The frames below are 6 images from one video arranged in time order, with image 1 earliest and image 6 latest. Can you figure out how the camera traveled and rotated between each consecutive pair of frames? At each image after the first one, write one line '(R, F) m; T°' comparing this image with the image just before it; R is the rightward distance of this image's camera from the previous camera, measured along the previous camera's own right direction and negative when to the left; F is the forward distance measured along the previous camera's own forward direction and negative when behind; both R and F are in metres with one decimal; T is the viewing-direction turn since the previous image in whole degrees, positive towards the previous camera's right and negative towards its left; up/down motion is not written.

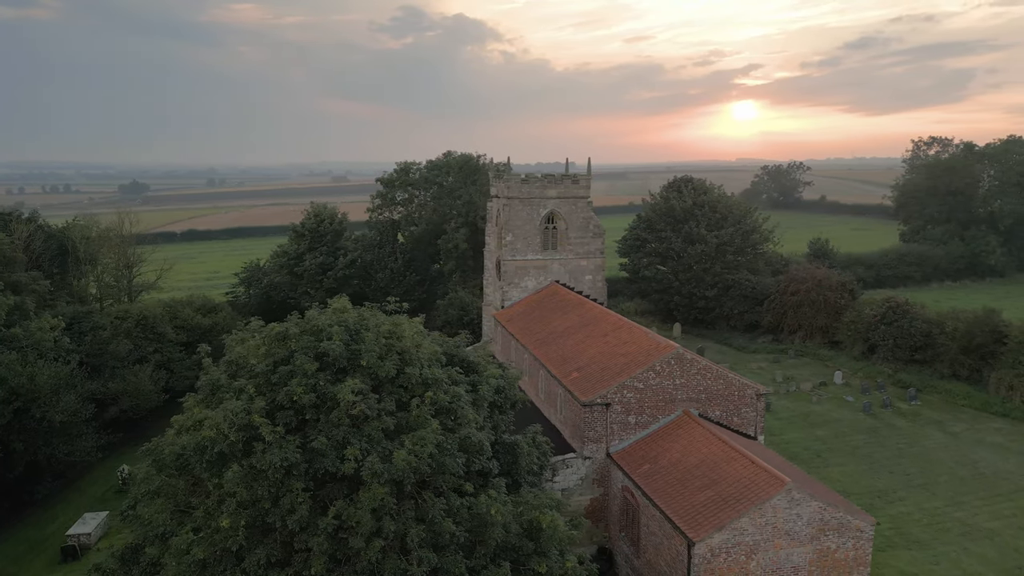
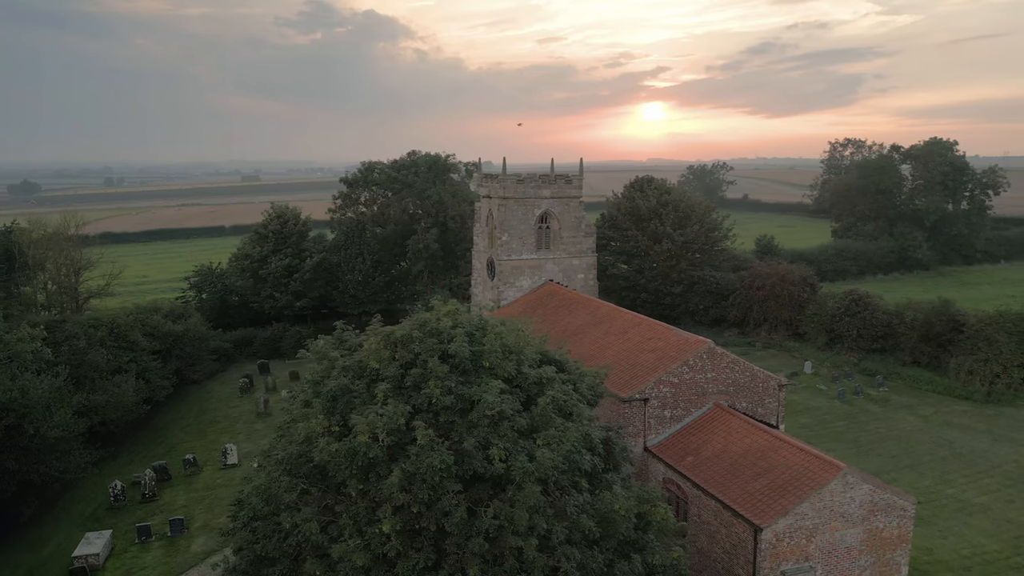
(-2.3, +0.1) m; +5°
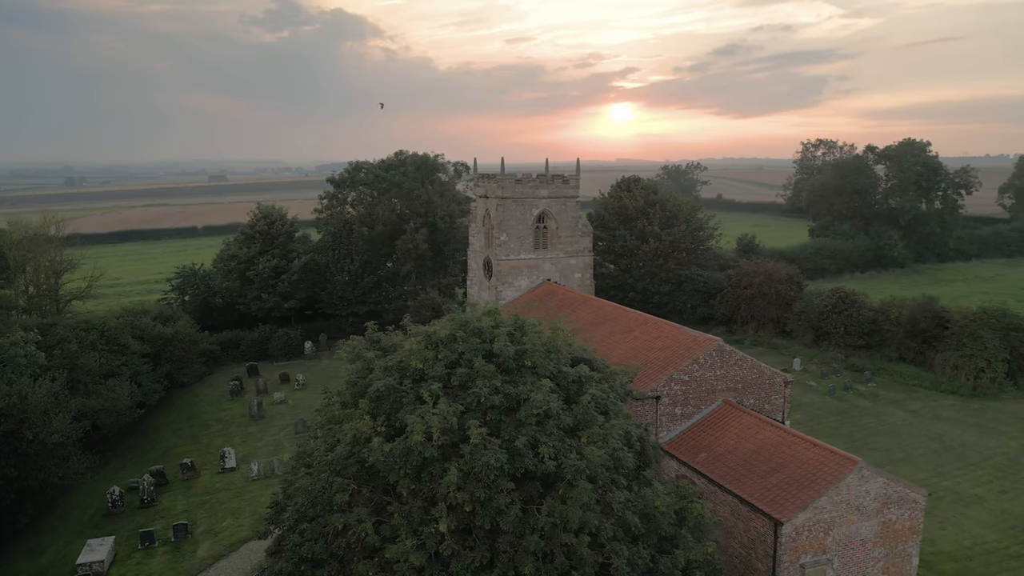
(-0.8, 0.0) m; +2°
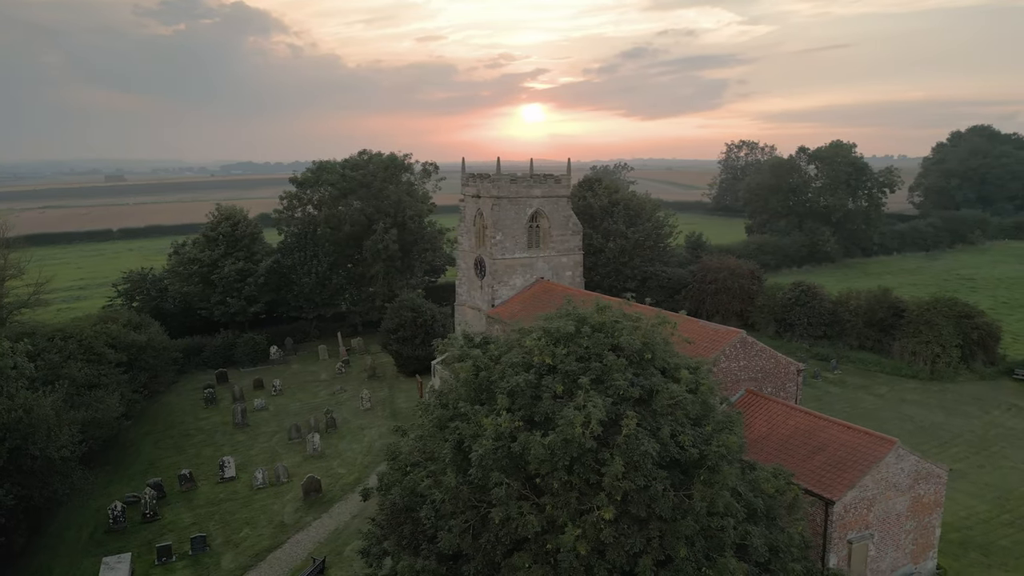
(-2.4, -0.1) m; +5°
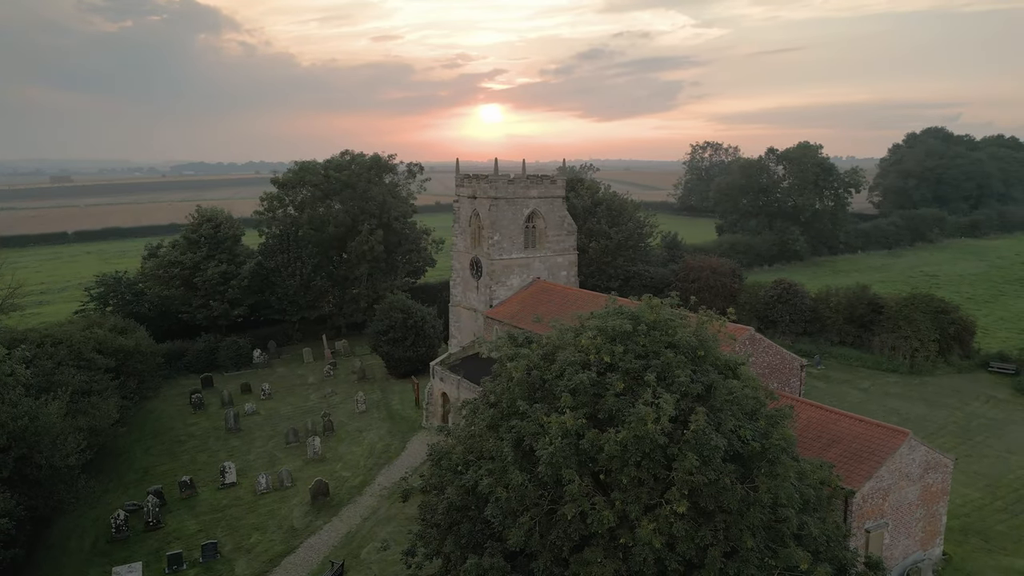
(-1.2, -0.1) m; +3°
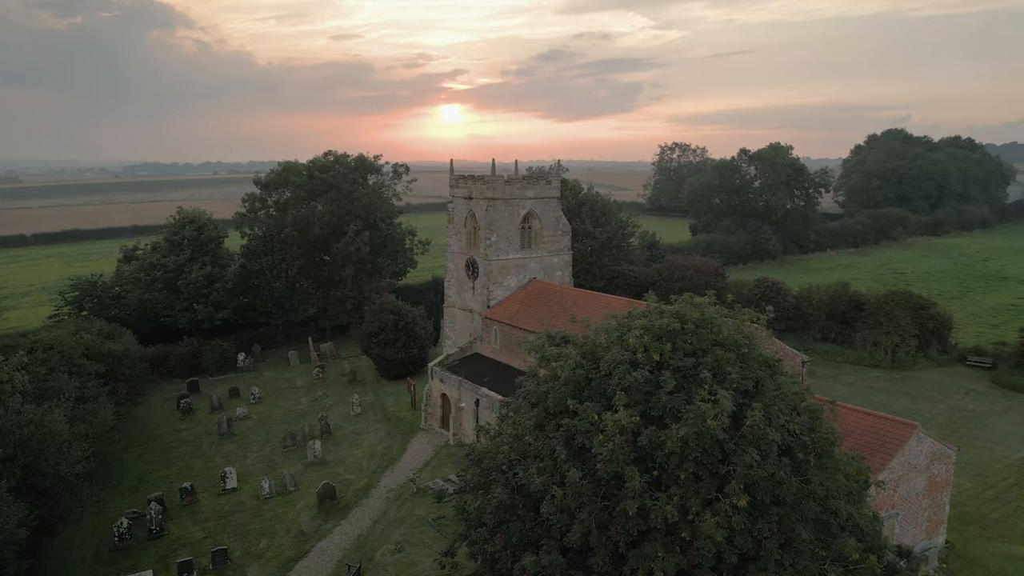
(-1.1, -0.1) m; +2°
